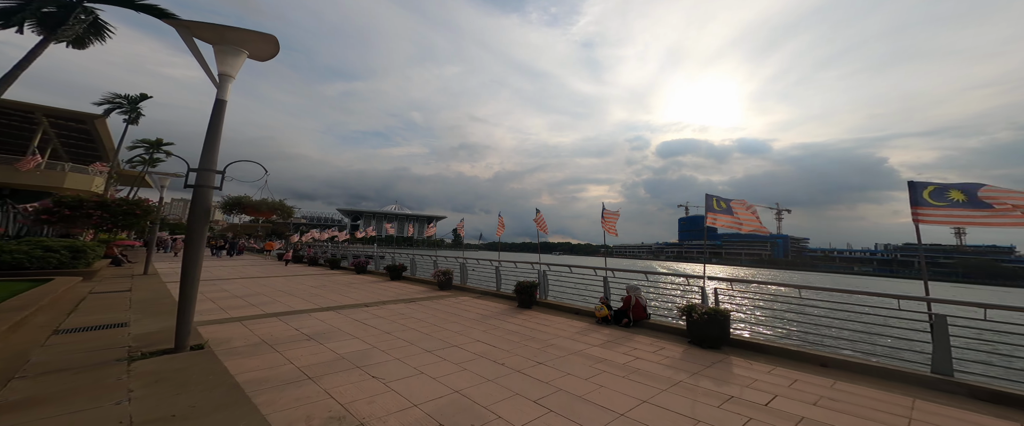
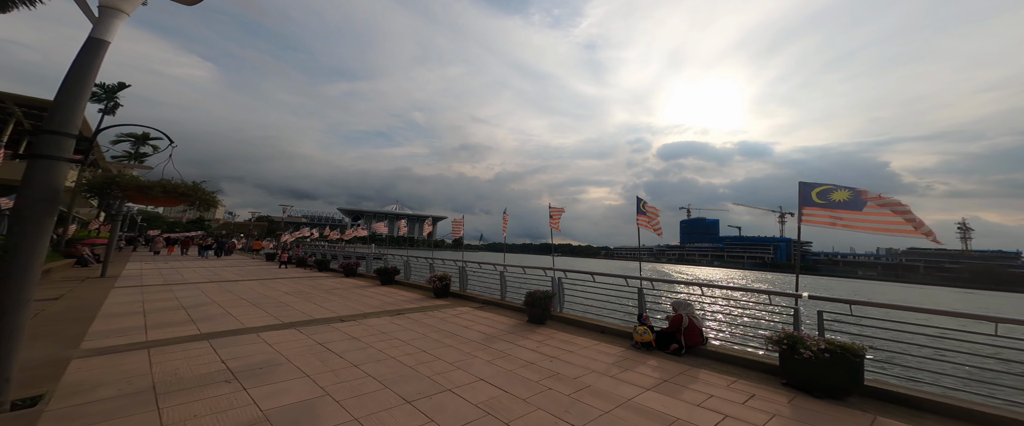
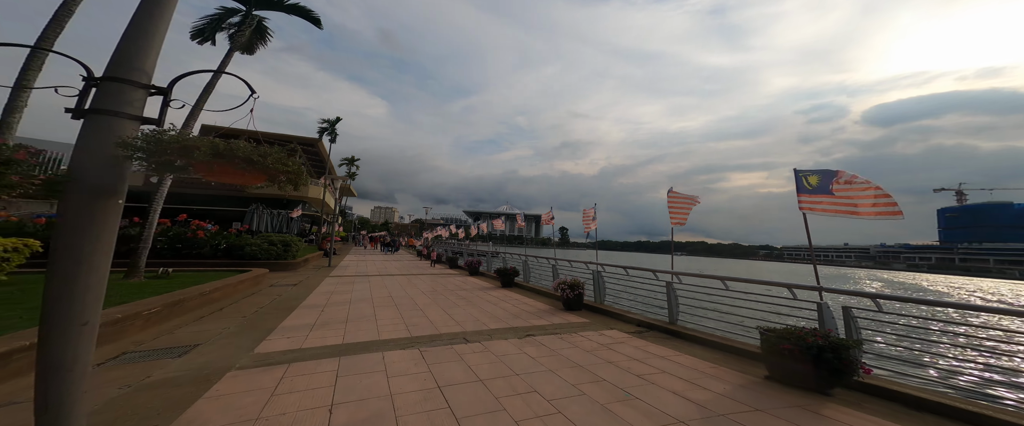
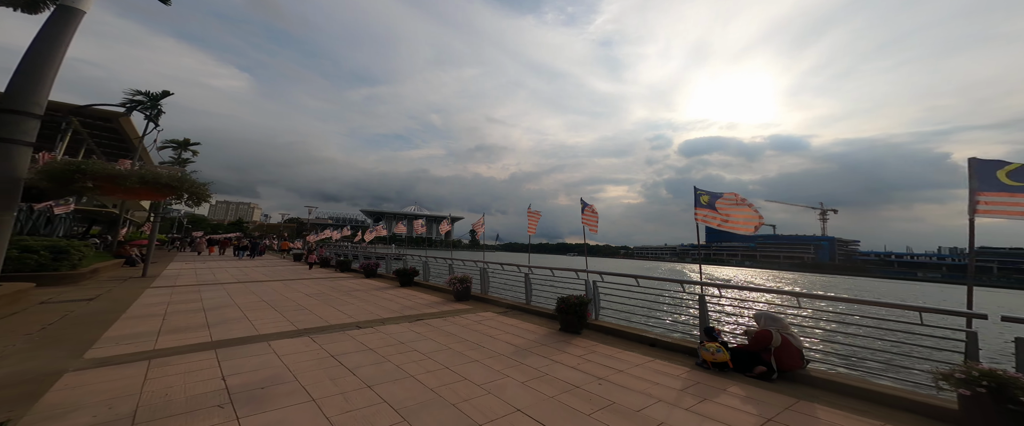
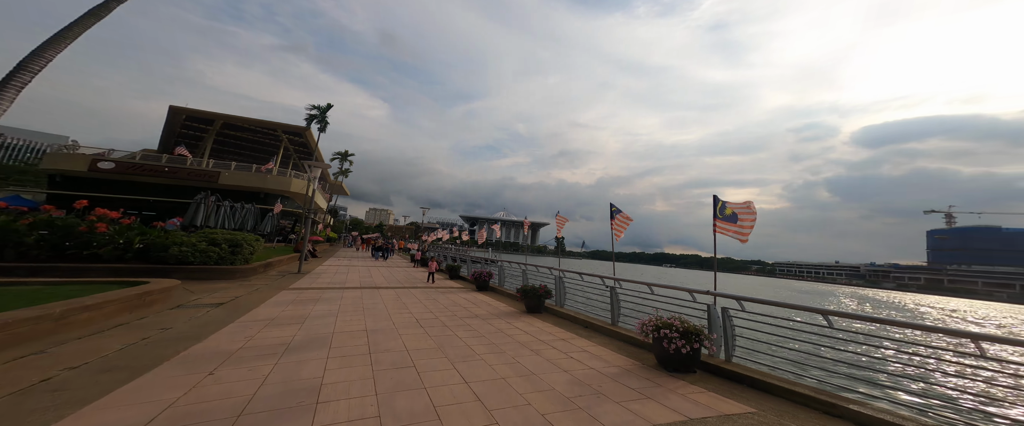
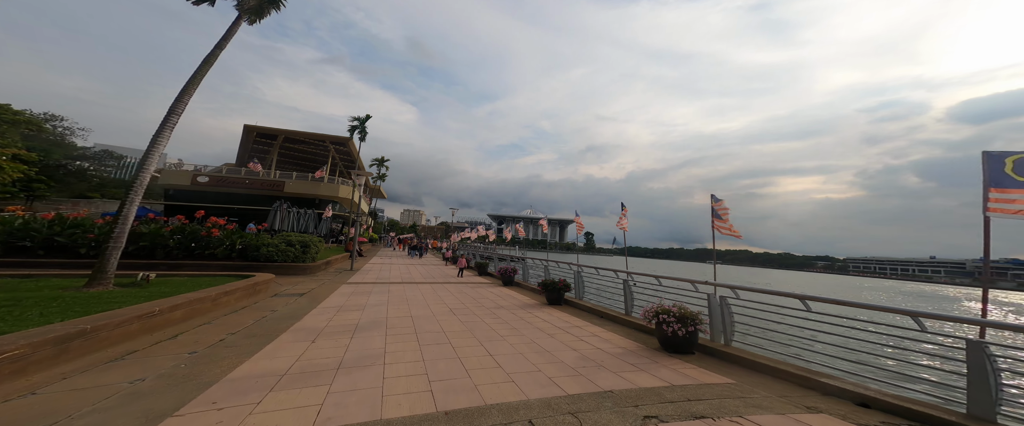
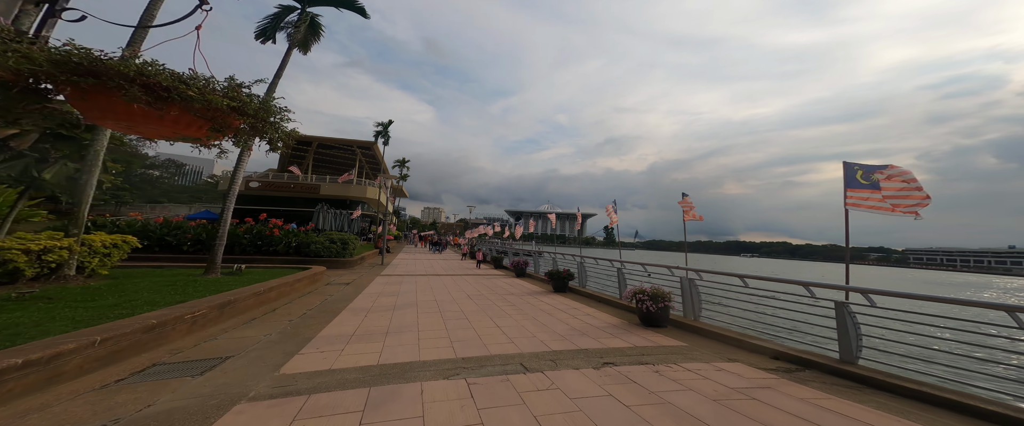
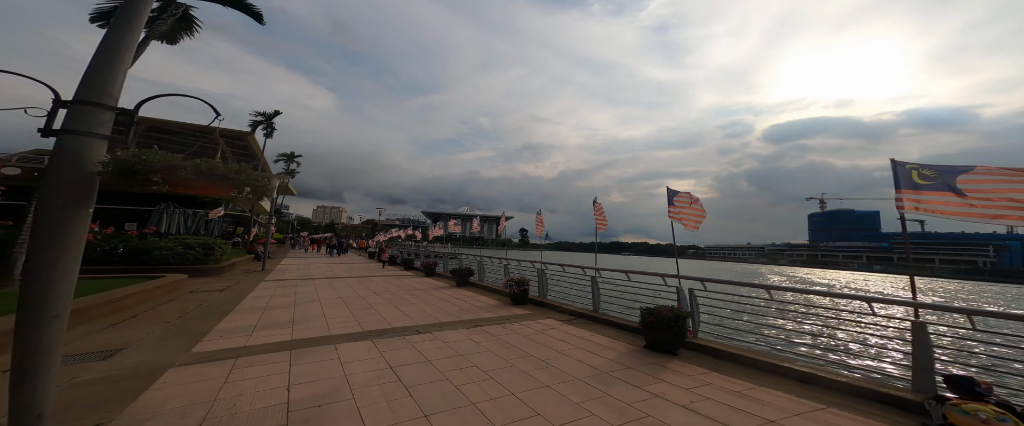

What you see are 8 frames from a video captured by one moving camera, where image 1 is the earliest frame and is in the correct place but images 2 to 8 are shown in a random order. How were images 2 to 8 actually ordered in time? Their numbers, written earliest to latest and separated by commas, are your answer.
2, 4, 8, 3, 7, 6, 5
